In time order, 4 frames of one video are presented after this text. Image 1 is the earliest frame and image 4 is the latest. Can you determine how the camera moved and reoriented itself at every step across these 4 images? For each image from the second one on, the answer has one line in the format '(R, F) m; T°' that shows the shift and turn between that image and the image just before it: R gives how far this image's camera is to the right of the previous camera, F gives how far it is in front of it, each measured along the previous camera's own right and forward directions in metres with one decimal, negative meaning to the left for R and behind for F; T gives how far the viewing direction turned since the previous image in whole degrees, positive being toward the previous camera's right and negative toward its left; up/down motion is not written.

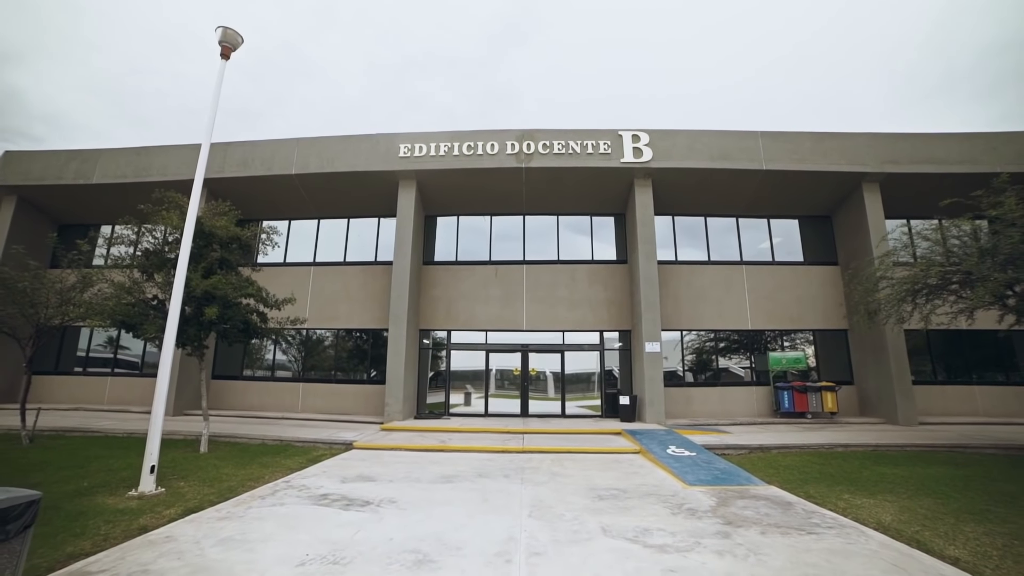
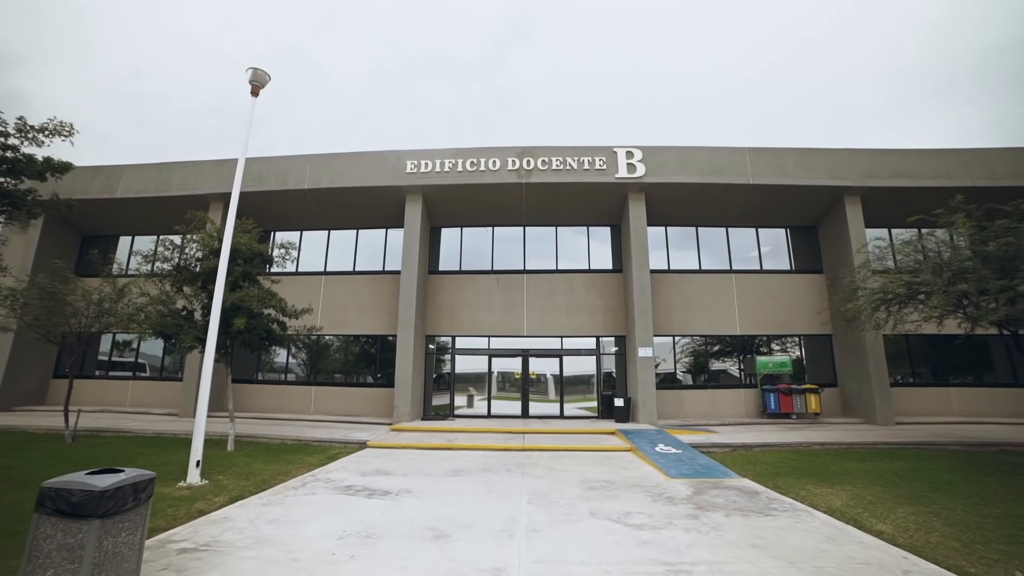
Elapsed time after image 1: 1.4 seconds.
(0.0, -0.9) m; 0°
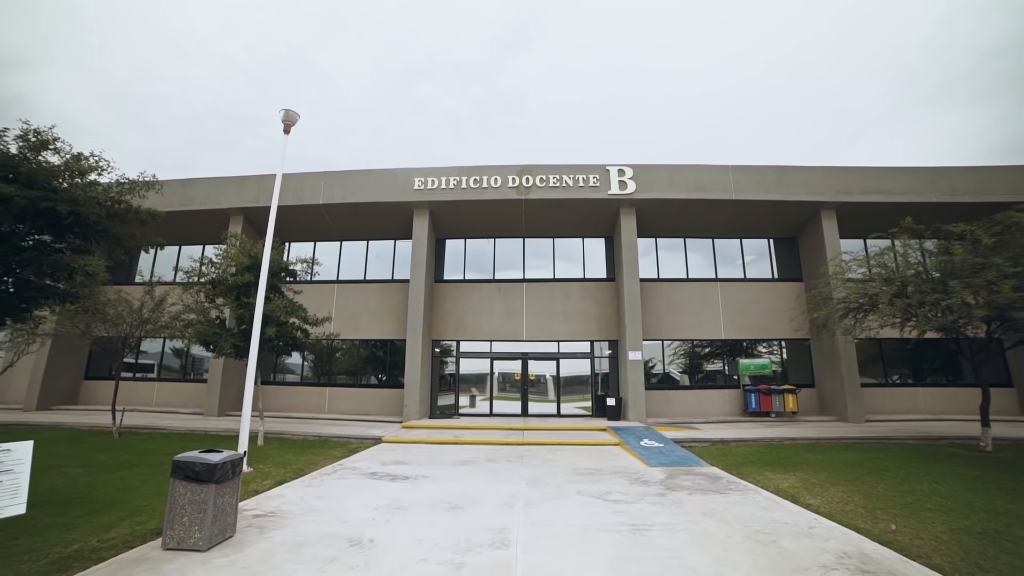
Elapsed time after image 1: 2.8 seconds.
(0.0, -1.3) m; 0°
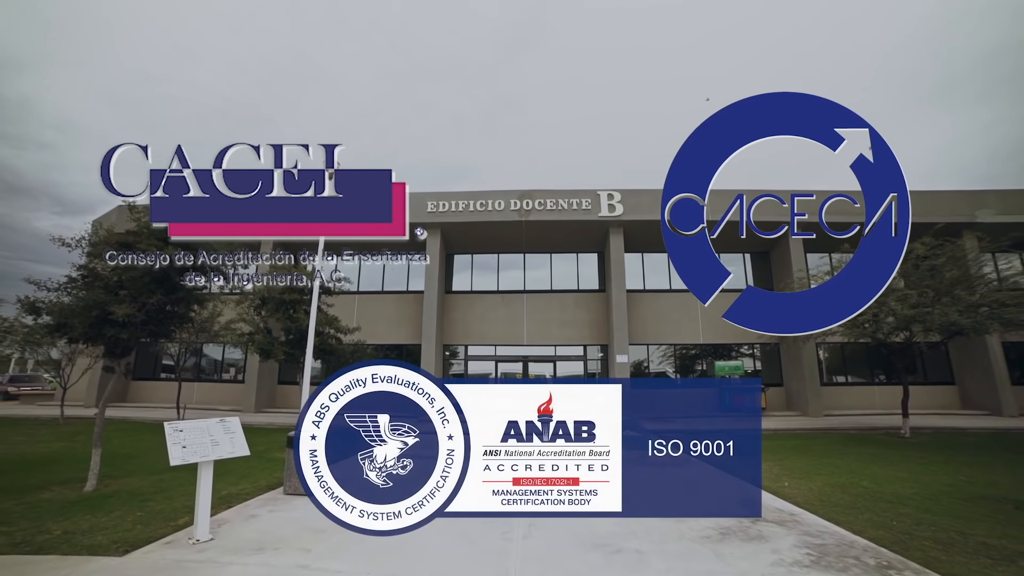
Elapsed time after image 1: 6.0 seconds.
(-0.1, -2.2) m; 0°
